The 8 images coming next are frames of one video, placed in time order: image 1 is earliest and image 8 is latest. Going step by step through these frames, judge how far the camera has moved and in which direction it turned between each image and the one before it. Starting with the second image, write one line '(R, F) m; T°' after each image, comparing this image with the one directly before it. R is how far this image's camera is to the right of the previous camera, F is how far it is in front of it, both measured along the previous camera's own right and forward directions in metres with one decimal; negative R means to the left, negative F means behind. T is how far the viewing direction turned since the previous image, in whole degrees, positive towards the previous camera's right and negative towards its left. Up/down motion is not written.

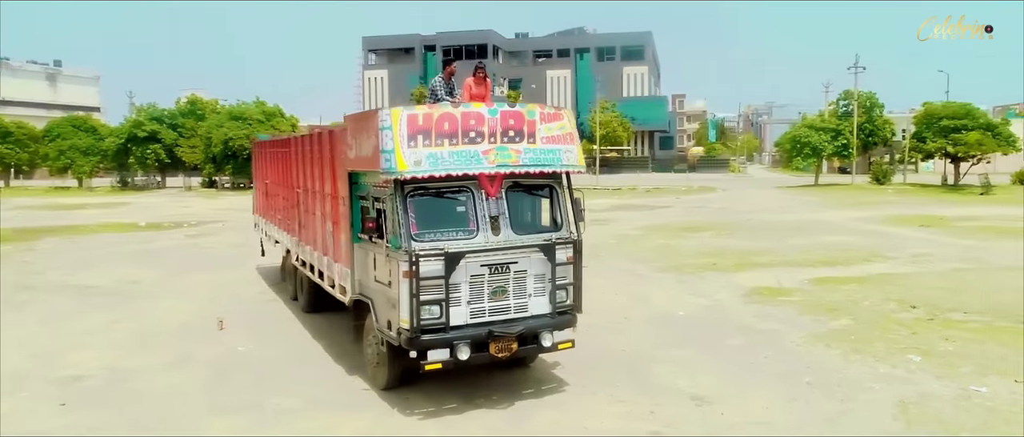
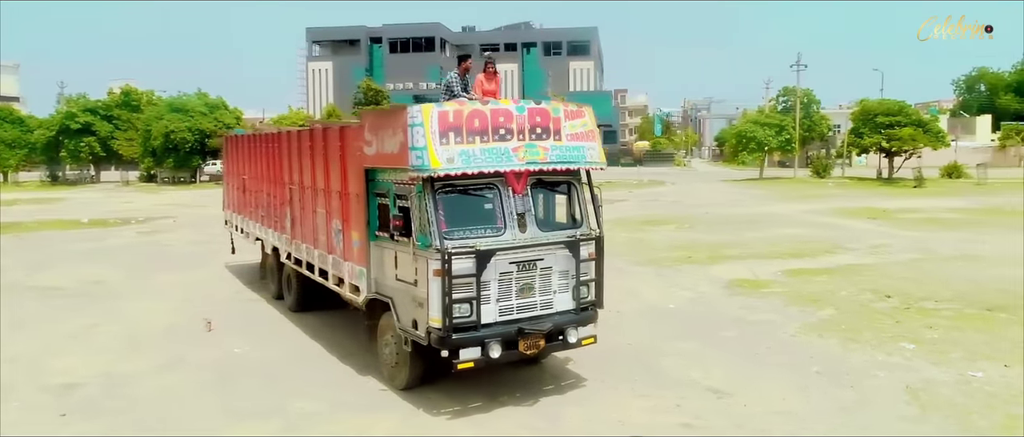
(-1.0, 0.0) m; +5°
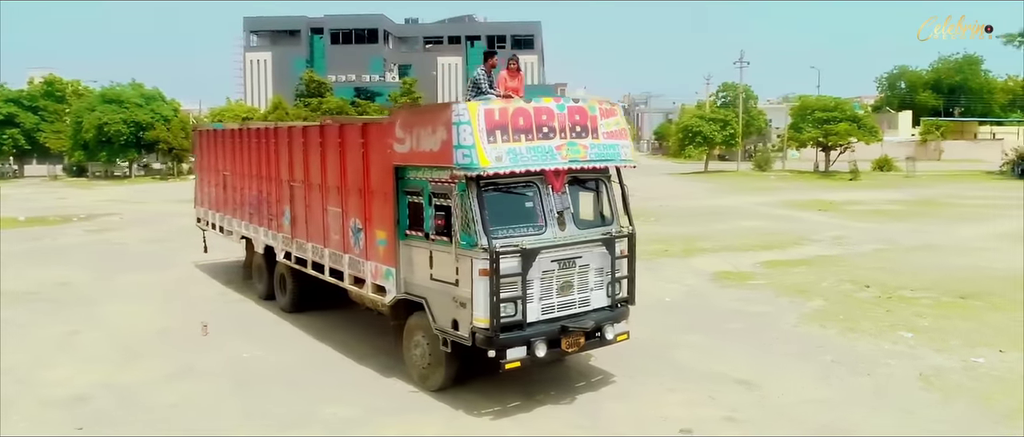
(-1.2, +0.1) m; +6°
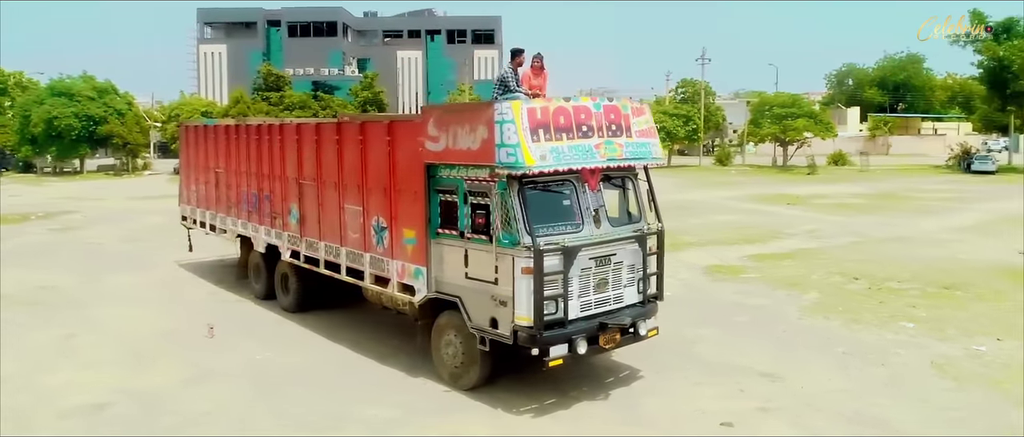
(-0.9, 0.0) m; +4°
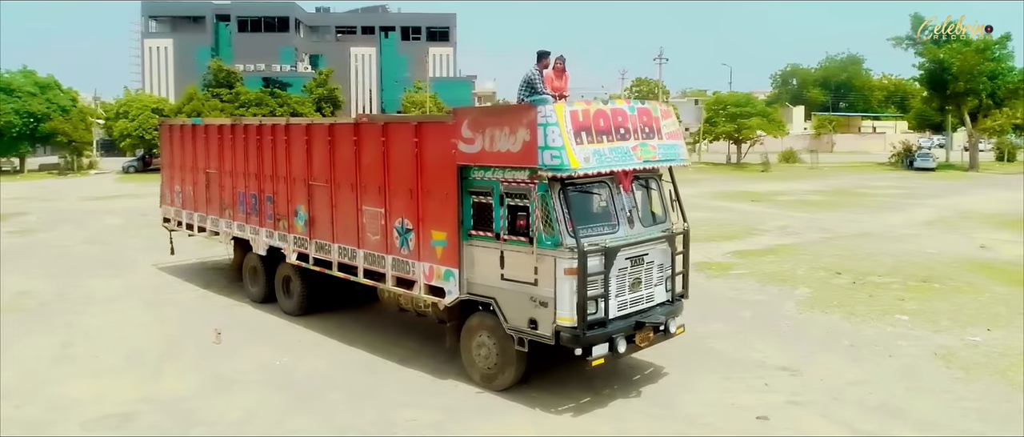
(-1.0, 0.0) m; +4°
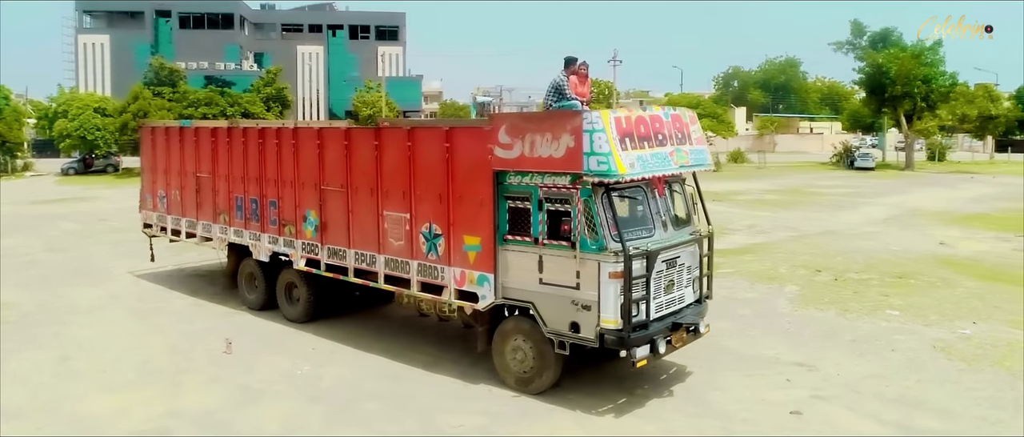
(-1.1, 0.0) m; +5°
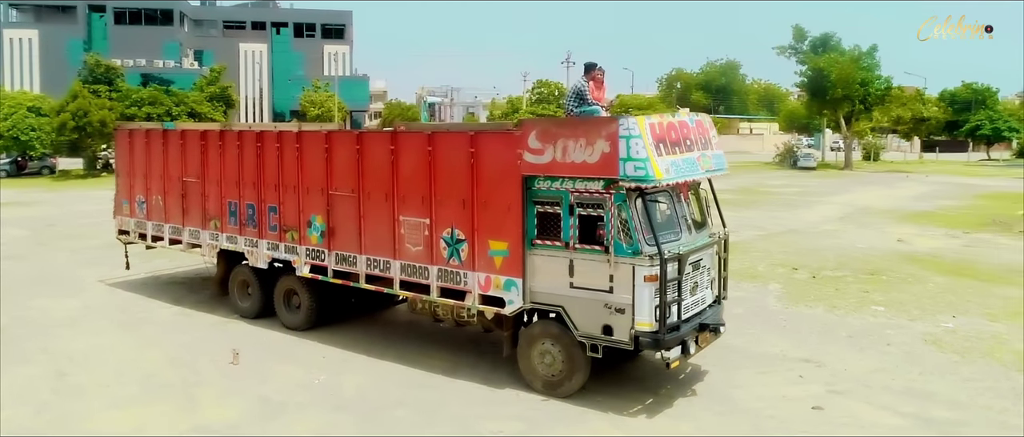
(-1.0, 0.0) m; +5°
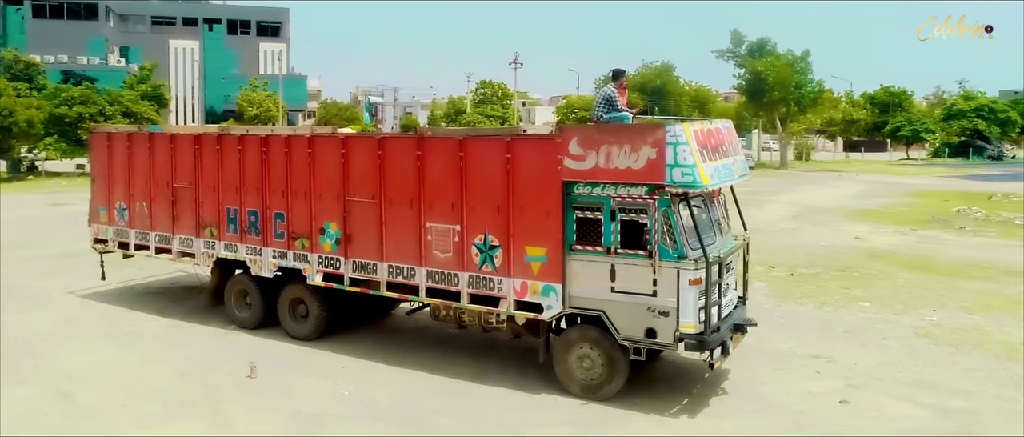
(-1.3, +0.1) m; +6°
